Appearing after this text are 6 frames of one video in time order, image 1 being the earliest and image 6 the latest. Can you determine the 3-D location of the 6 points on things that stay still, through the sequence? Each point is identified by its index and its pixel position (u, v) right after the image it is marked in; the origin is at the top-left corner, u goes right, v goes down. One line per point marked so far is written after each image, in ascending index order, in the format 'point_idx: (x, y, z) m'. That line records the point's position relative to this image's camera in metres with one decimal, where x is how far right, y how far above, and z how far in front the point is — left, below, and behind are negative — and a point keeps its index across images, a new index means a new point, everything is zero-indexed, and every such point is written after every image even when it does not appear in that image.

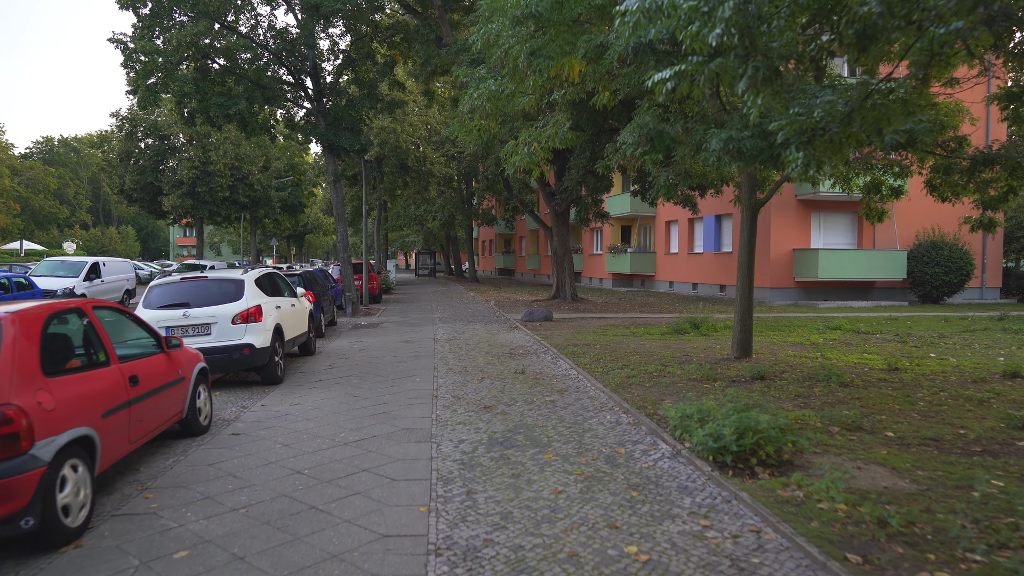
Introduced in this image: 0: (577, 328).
0: (+1.2, -0.8, +14.6) m
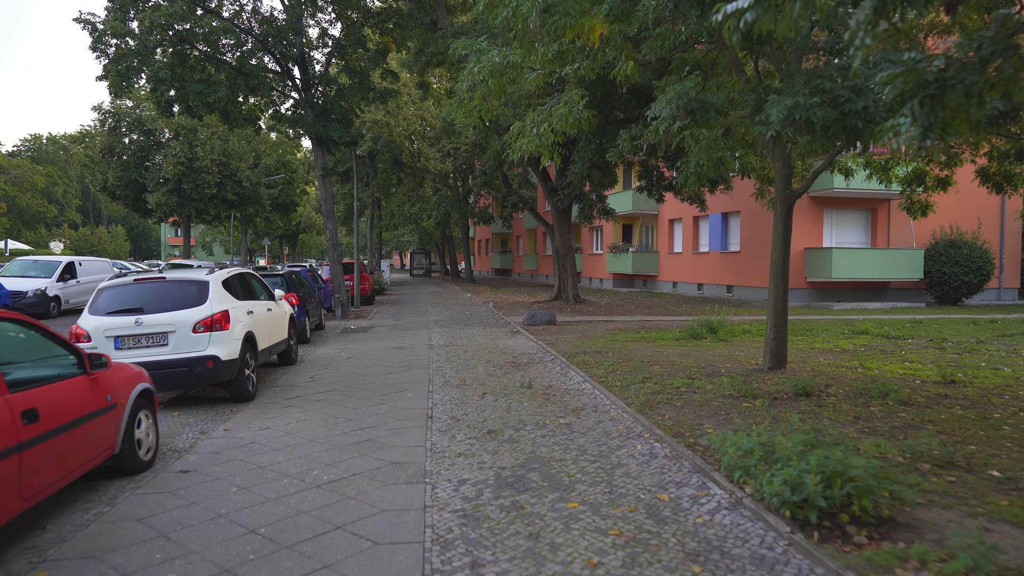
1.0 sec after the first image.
0: (+1.3, -0.8, +13.5) m
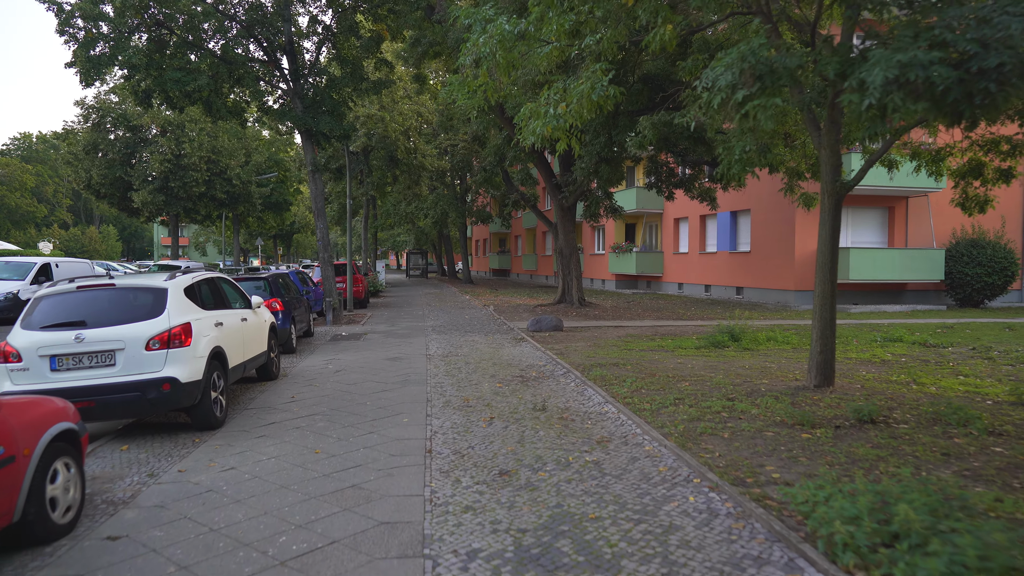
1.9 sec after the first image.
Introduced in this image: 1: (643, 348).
0: (+1.3, -0.9, +12.4) m
1: (+2.0, -0.9, +11.5) m
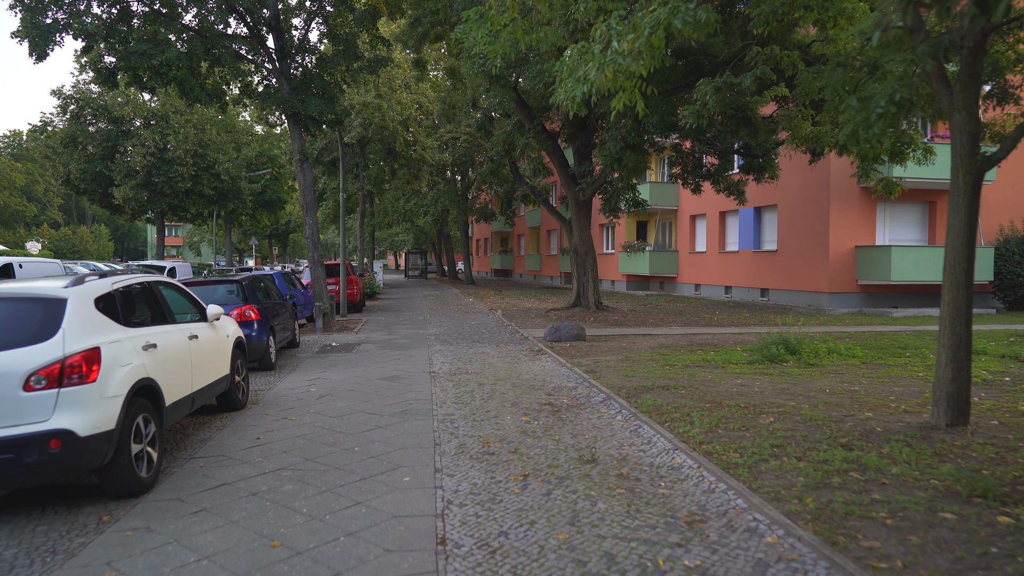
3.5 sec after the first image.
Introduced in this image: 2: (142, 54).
0: (+1.6, -0.9, +10.7) m
1: (+2.2, -1.0, +9.7) m
2: (-6.3, +4.0, +13.0) m
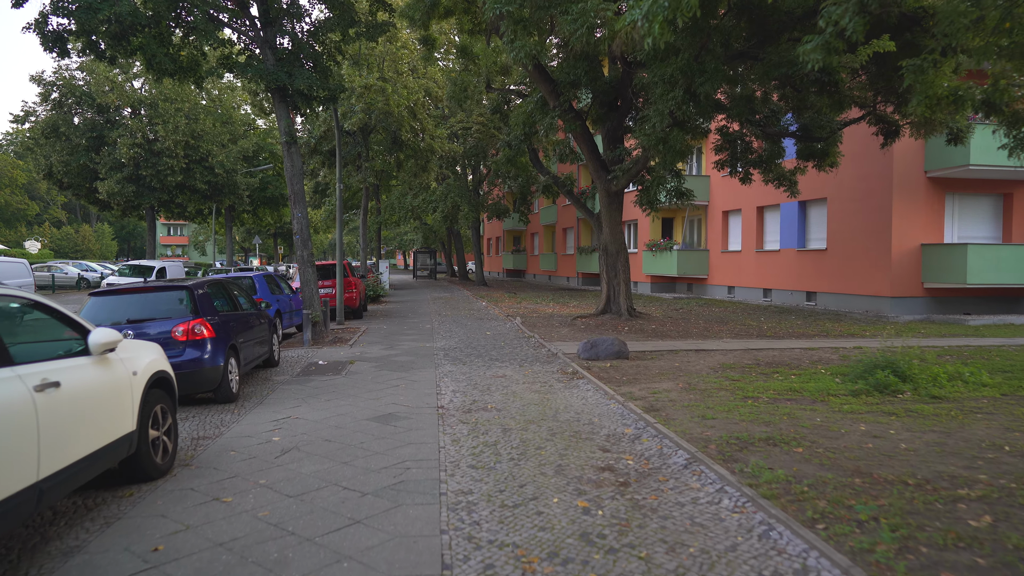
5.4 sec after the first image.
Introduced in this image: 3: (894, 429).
0: (+1.9, -1.0, +8.4) m
1: (+2.5, -1.1, +7.4) m
2: (-5.9, +3.9, +10.8) m
3: (+3.0, -1.1, +6.0) m
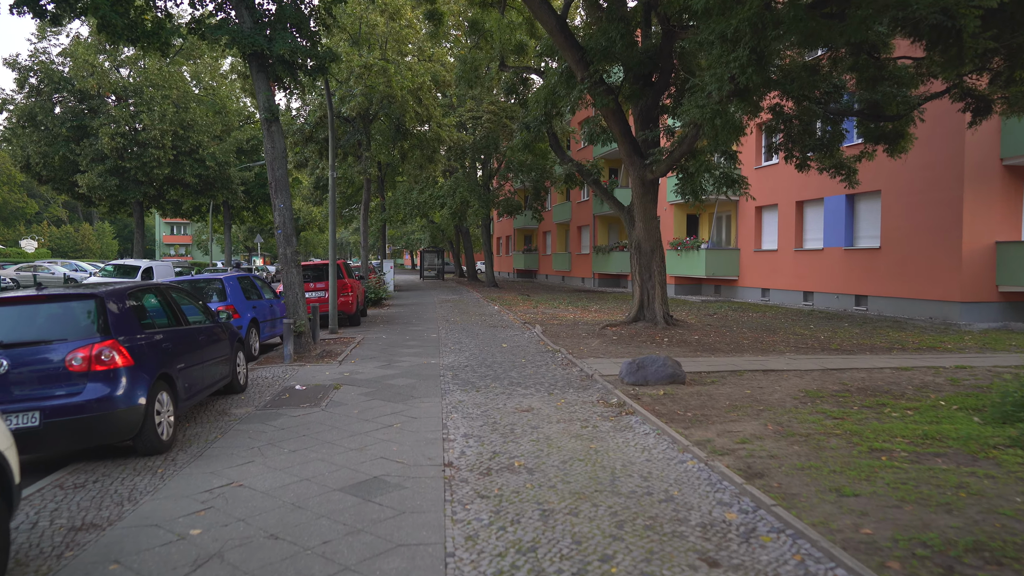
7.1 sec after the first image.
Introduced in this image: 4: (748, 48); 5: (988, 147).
0: (+2.2, -1.1, +6.3) m
1: (+2.8, -1.1, +5.3) m
2: (-5.7, +3.9, +8.8) m
3: (+3.2, -1.1, +3.9) m
4: (+2.6, +2.7, +8.6) m
5: (+9.5, +2.8, +15.0) m
